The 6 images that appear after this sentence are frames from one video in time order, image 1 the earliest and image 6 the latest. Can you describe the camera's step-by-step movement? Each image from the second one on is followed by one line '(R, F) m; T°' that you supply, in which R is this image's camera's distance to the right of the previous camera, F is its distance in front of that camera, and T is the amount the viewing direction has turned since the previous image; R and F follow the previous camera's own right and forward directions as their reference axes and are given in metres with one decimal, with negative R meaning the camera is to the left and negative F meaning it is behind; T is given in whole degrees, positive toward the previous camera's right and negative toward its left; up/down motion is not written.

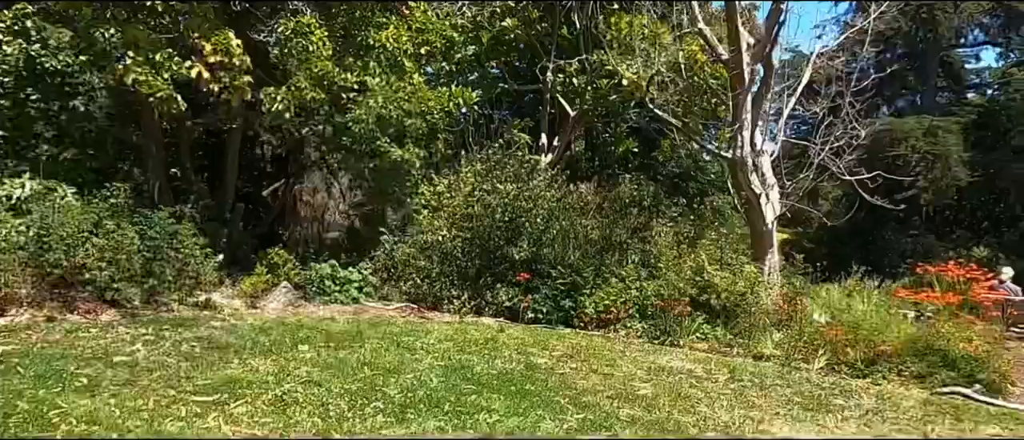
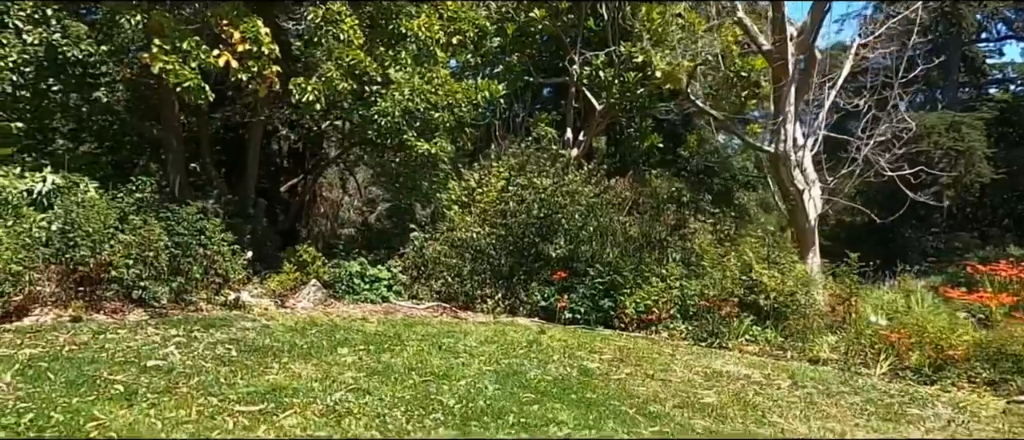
(-0.4, +0.4) m; -1°
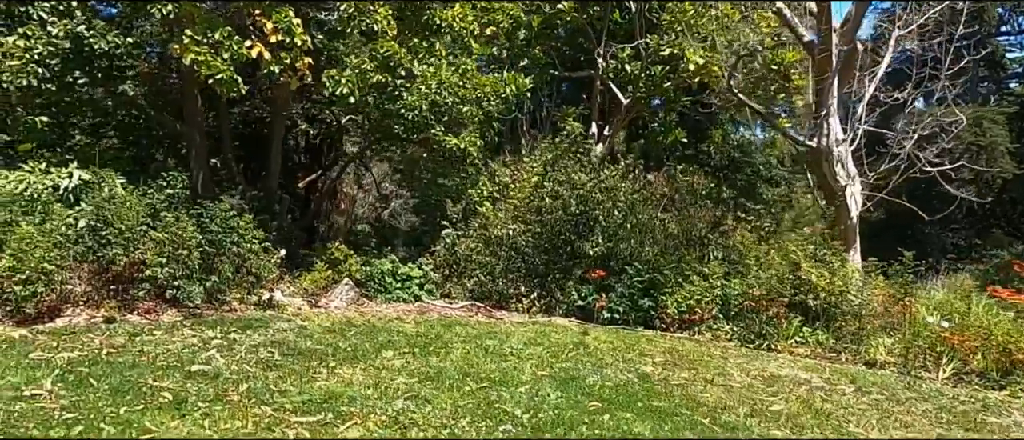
(-0.4, +0.3) m; -1°
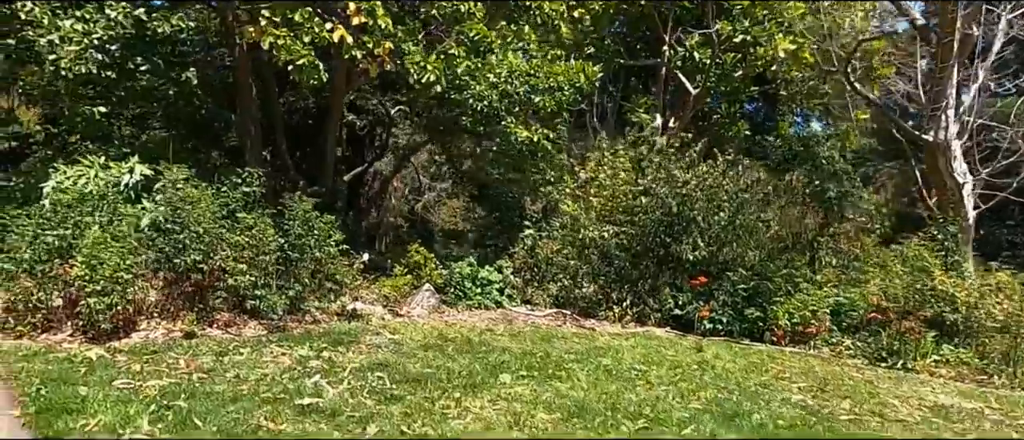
(-1.0, +0.8) m; -2°
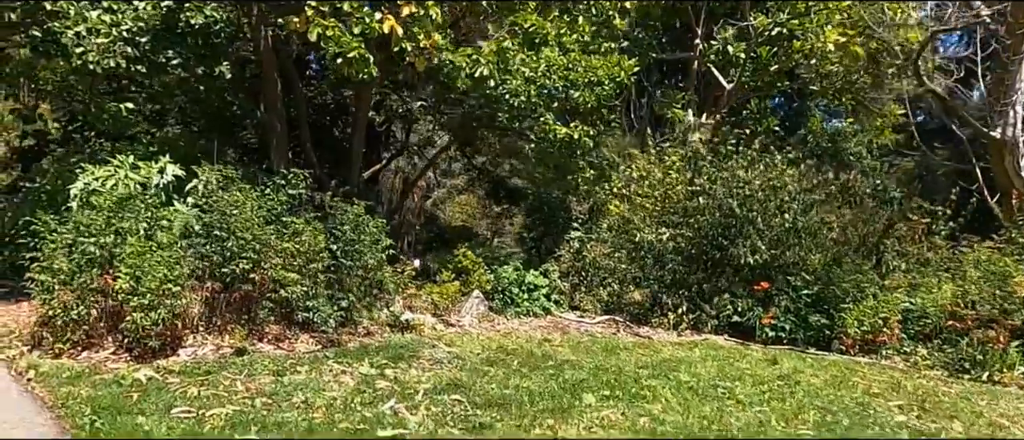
(-0.6, +0.5) m; 0°
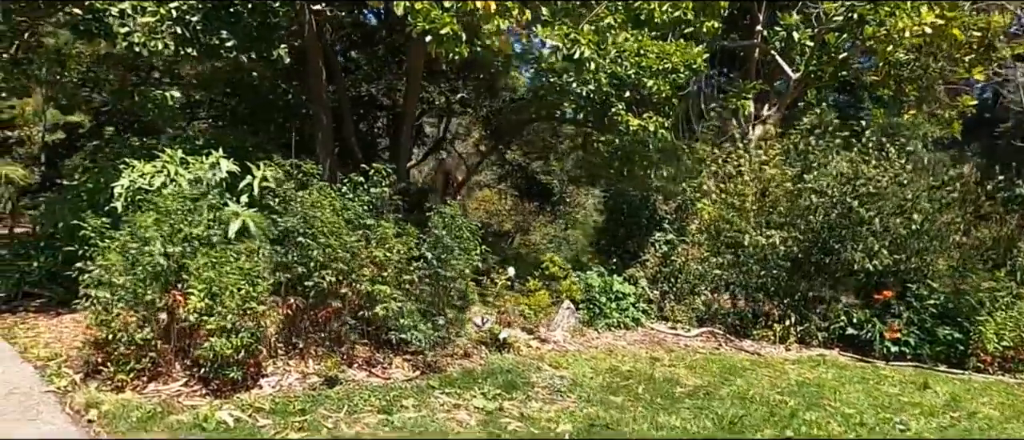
(-0.9, +0.9) m; -1°
